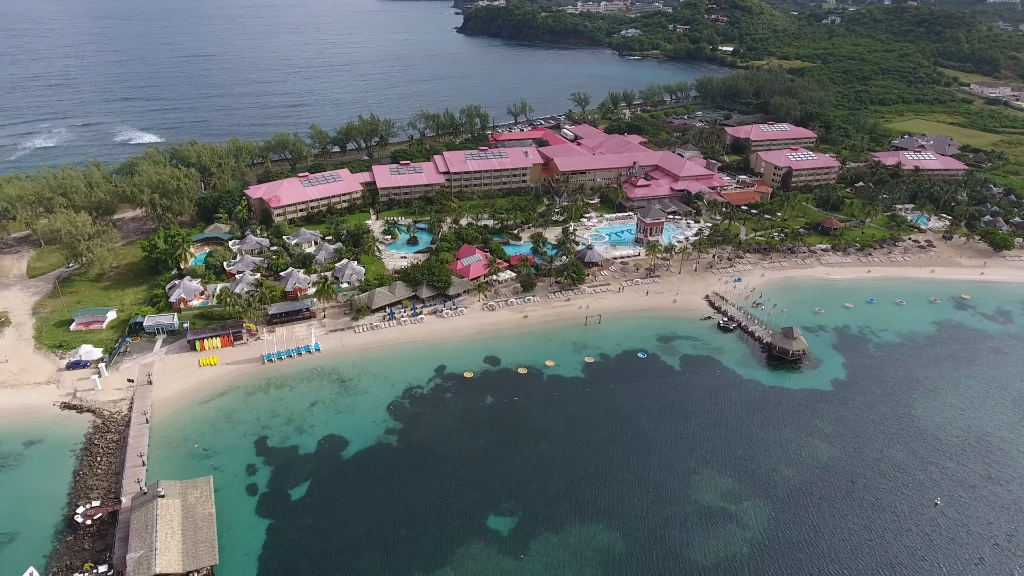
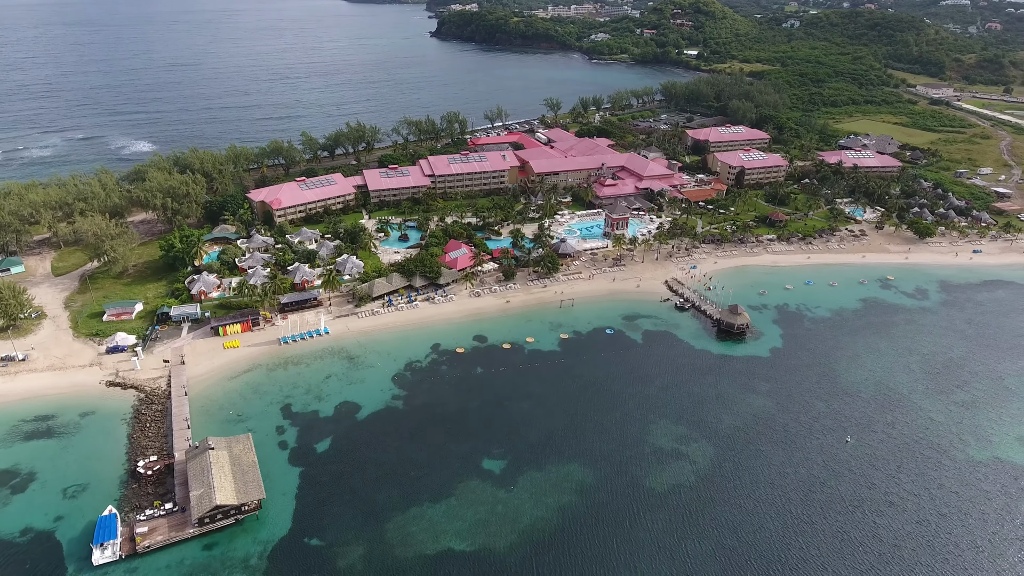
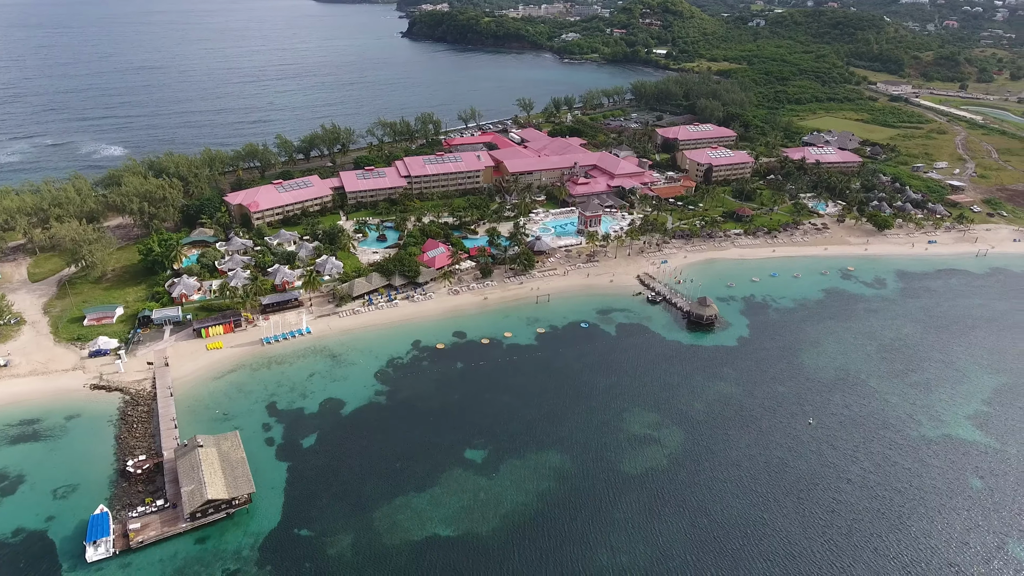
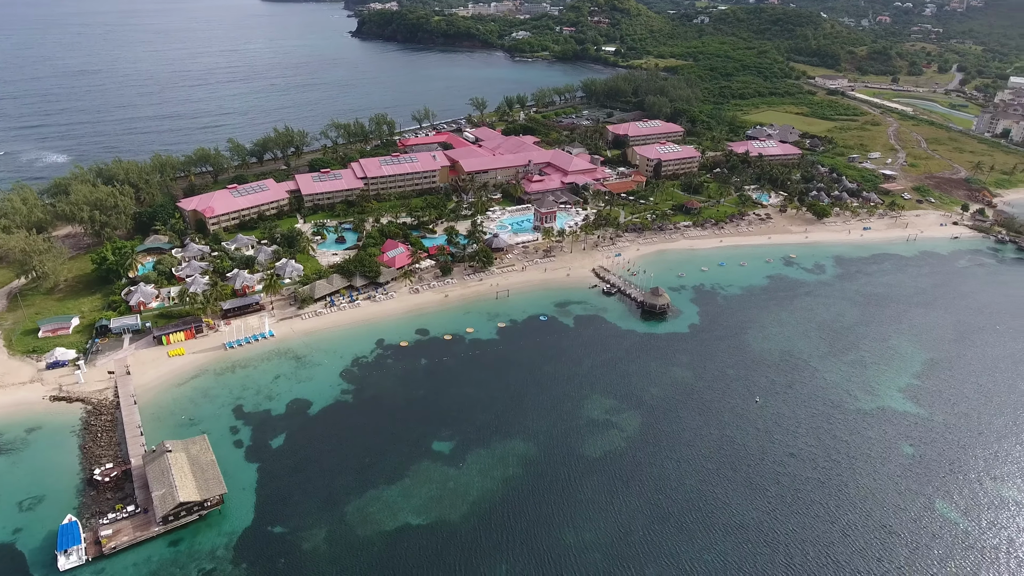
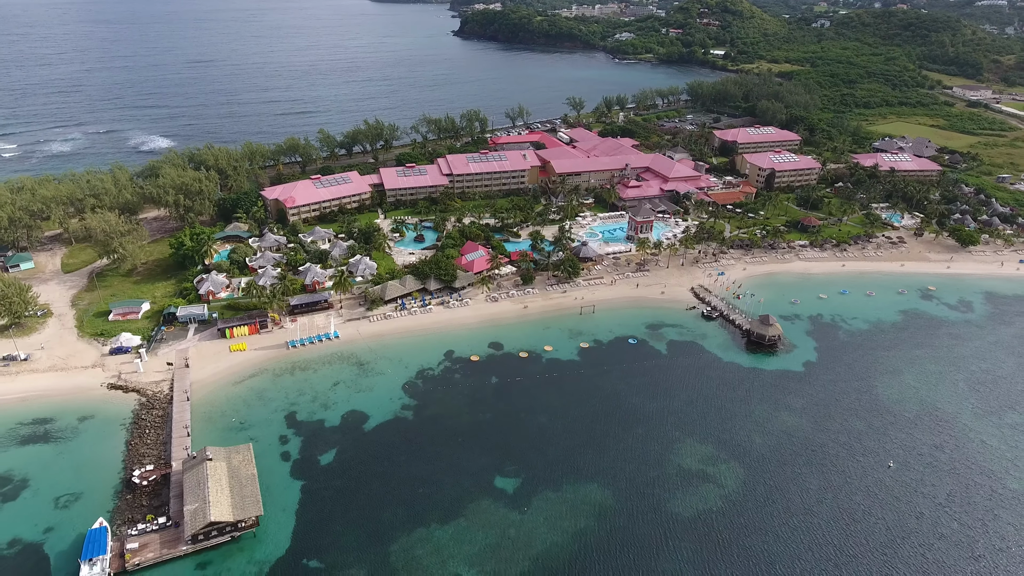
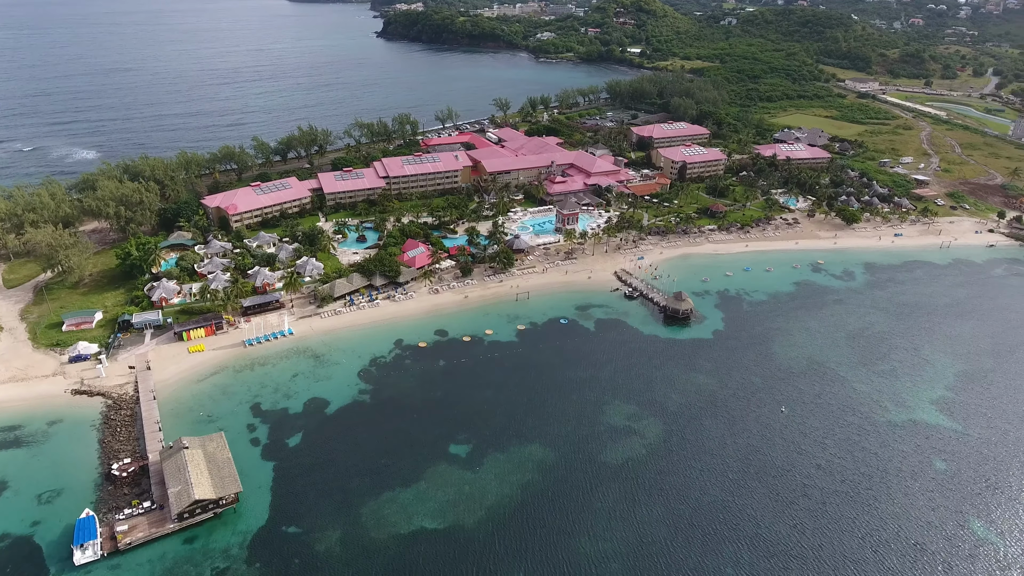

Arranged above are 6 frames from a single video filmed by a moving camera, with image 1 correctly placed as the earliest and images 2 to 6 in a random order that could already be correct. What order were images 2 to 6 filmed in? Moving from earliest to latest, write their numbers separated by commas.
5, 2, 3, 6, 4
